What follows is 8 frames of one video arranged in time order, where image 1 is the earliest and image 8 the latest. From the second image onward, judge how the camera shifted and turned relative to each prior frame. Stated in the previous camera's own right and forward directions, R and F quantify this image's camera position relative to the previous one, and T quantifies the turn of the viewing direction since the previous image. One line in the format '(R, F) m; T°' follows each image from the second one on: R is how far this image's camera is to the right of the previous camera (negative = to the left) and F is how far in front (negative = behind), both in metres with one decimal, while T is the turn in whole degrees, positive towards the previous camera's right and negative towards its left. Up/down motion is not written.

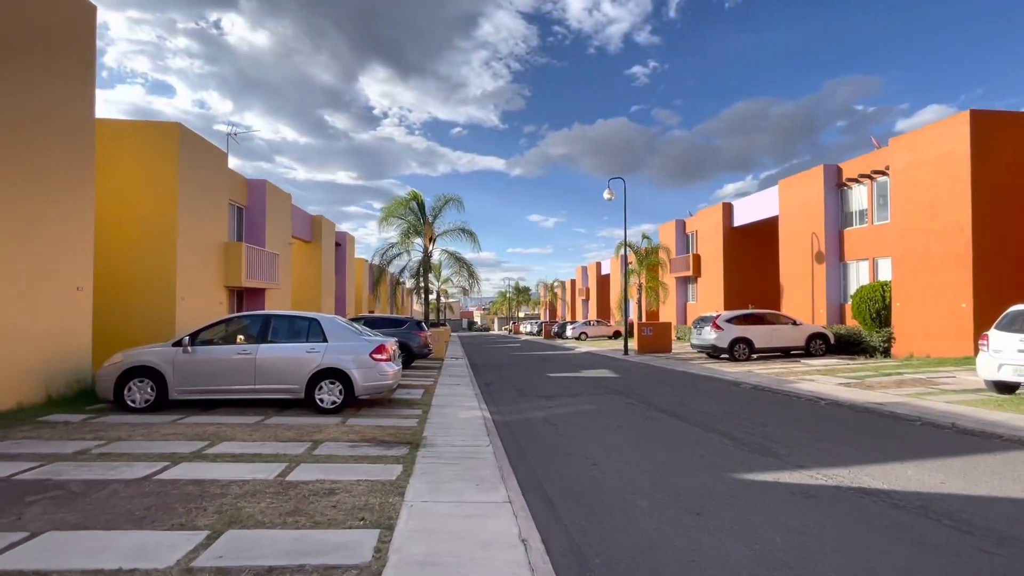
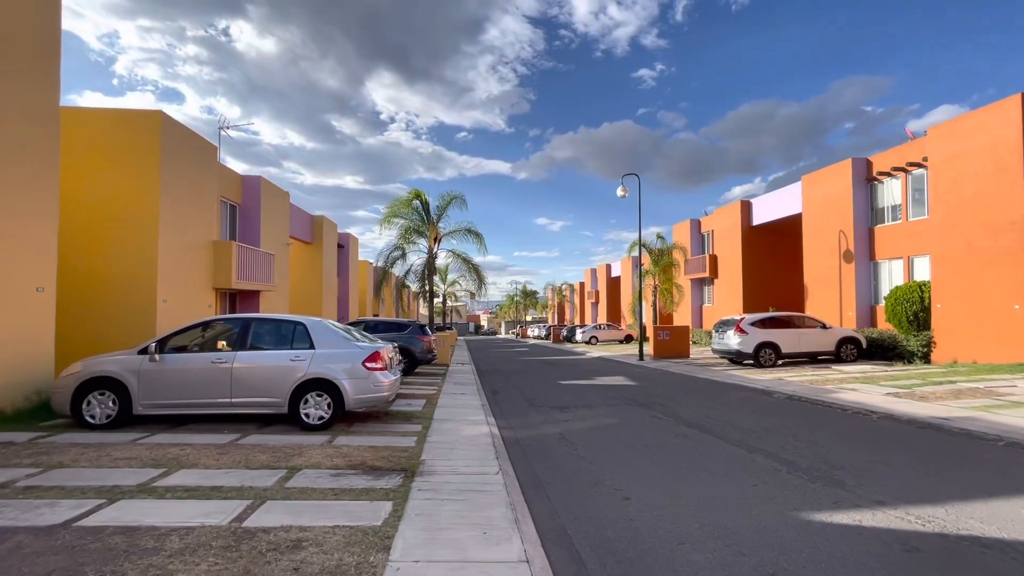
(-0.1, +1.1) m; -1°
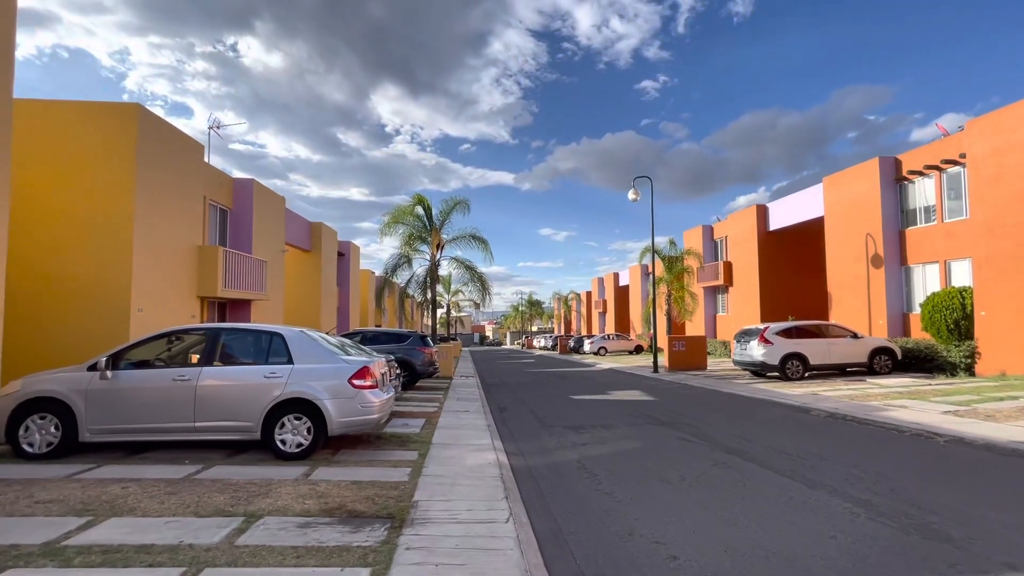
(-0.1, +1.2) m; -1°
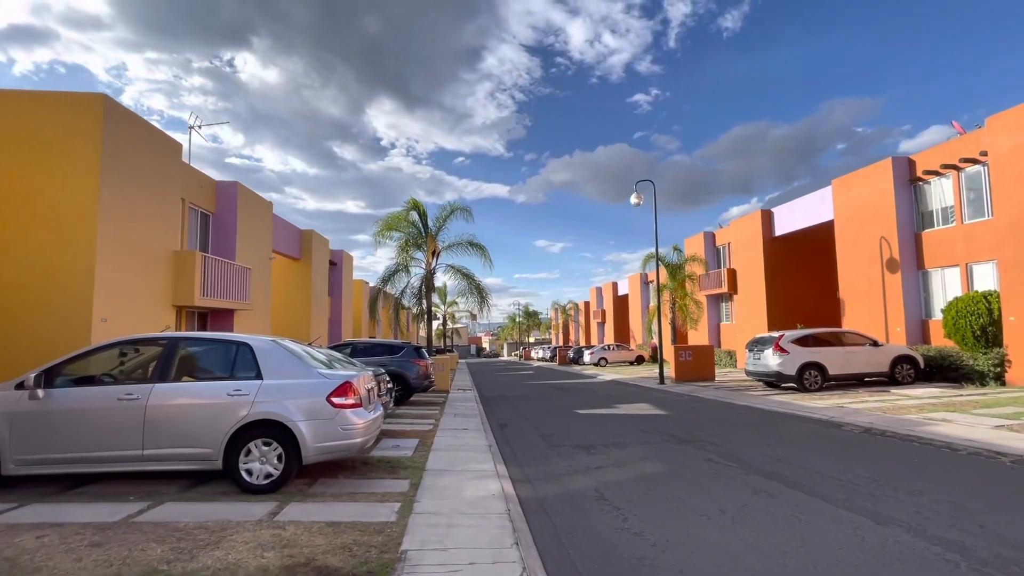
(-0.1, +1.0) m; +1°
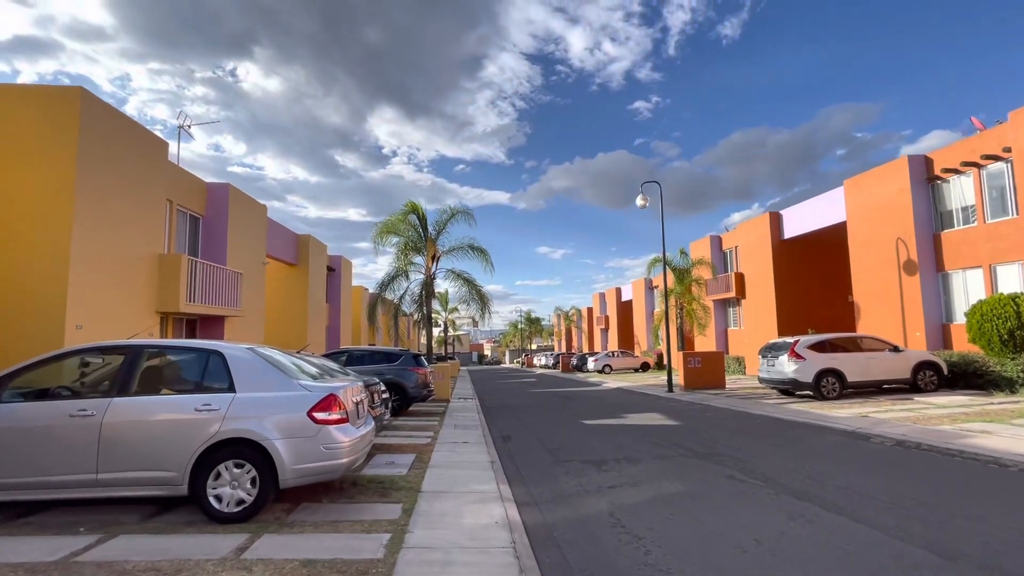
(0.0, +0.7) m; 0°
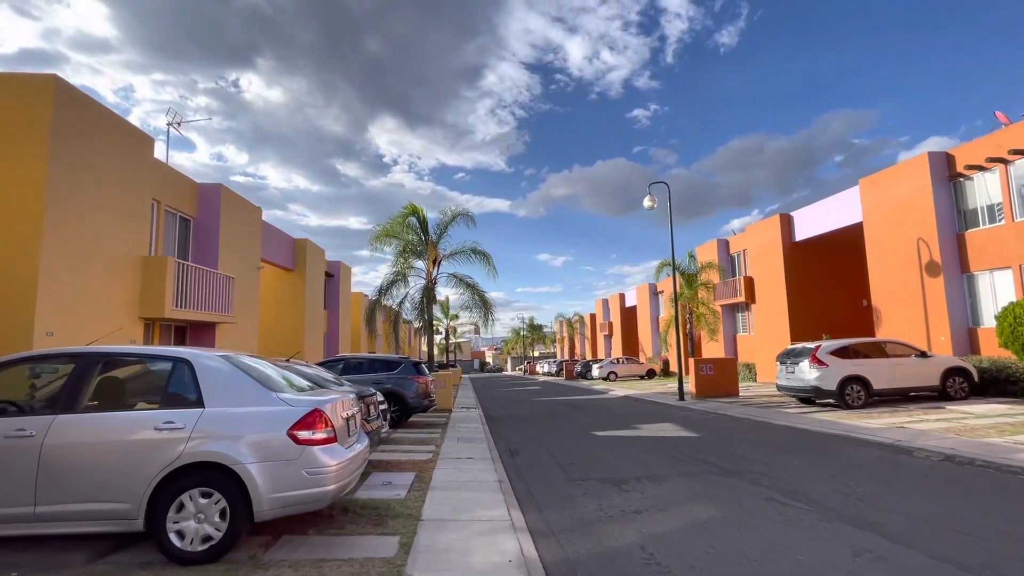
(-0.1, +0.8) m; 0°
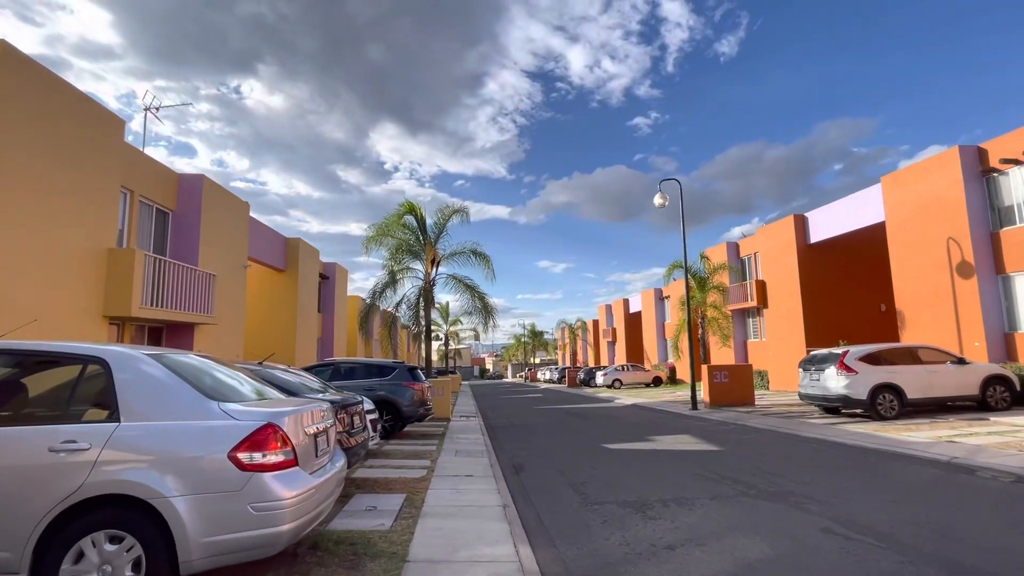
(-0.1, +1.1) m; 0°
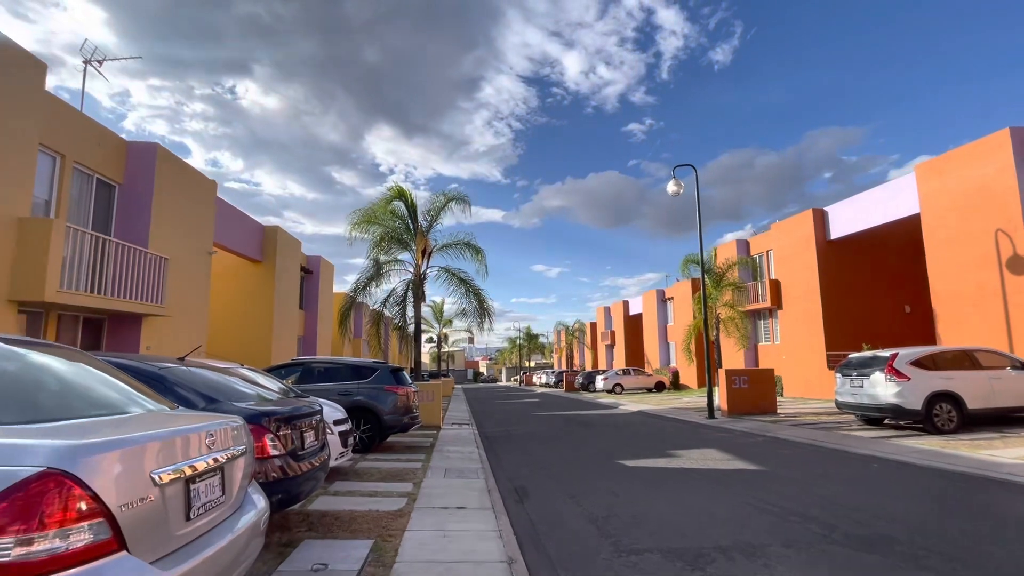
(-0.2, +1.9) m; +1°
